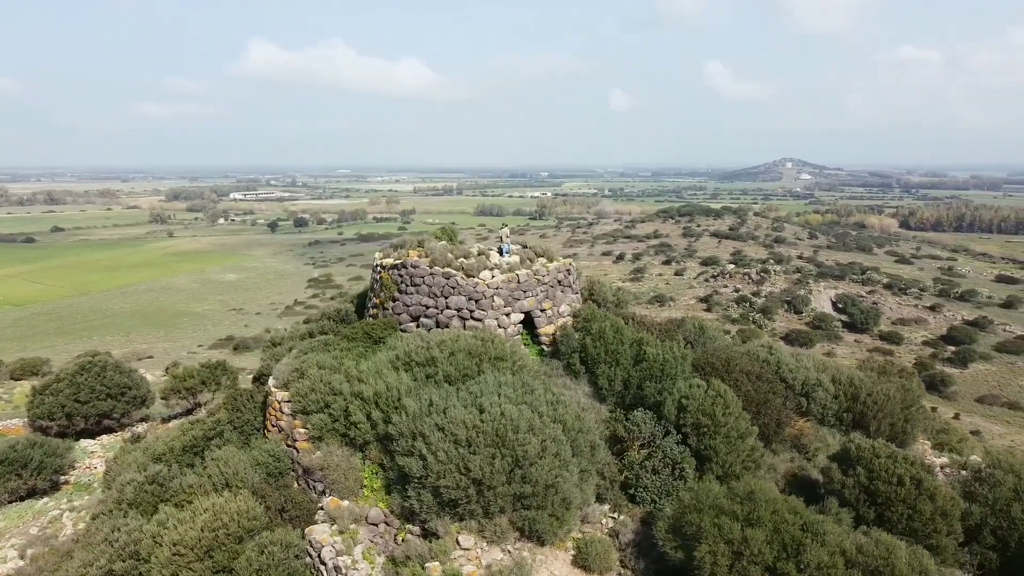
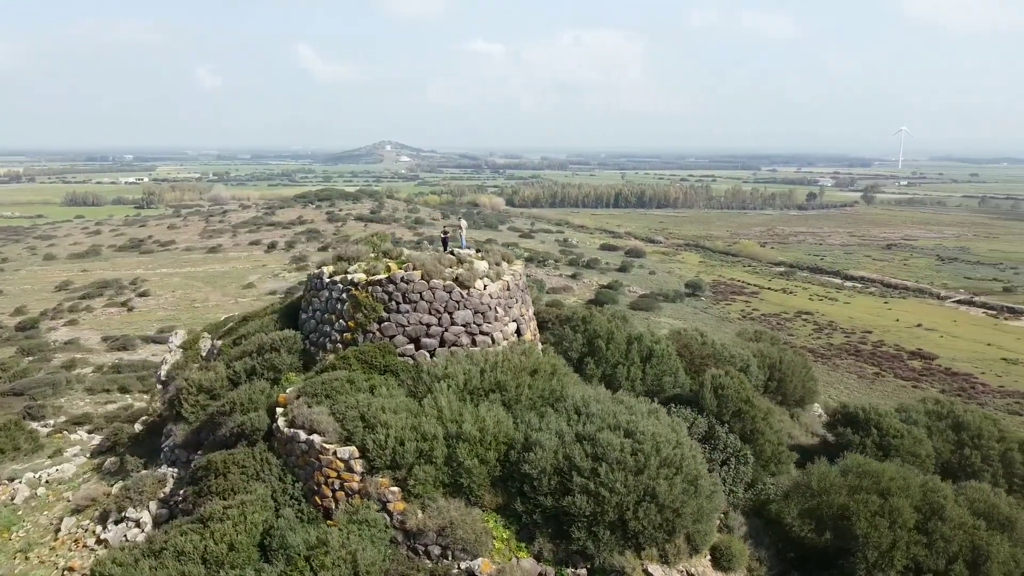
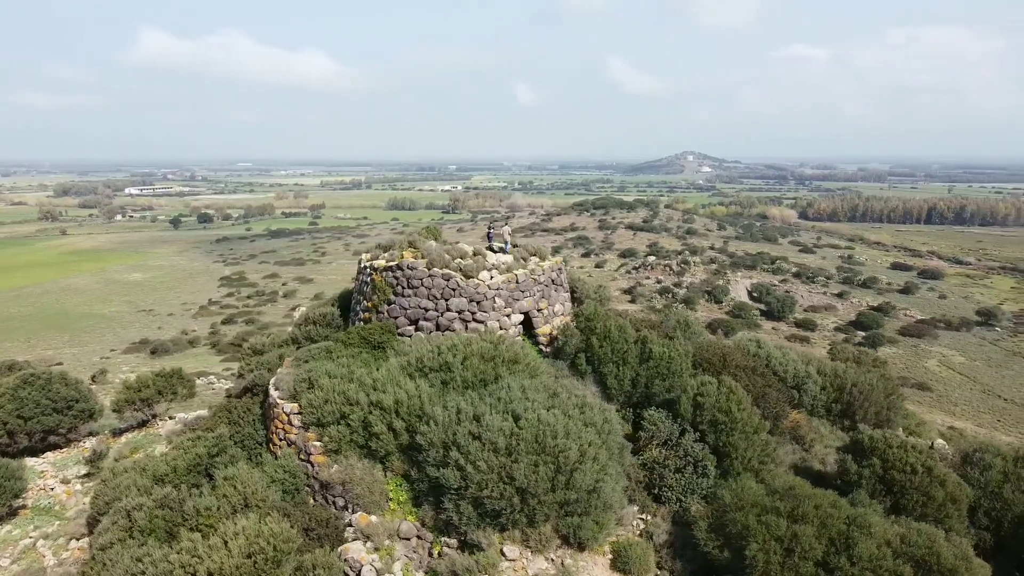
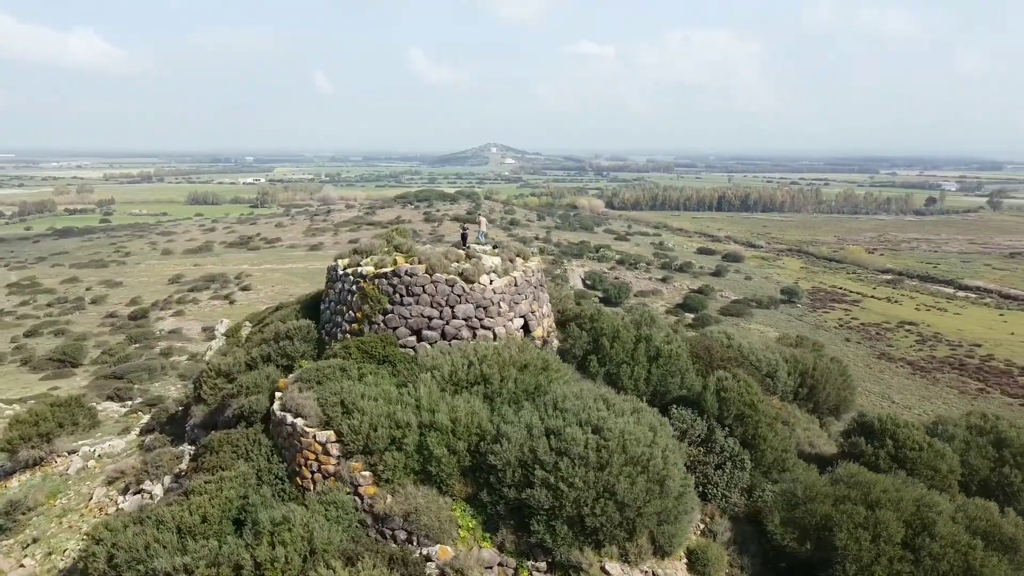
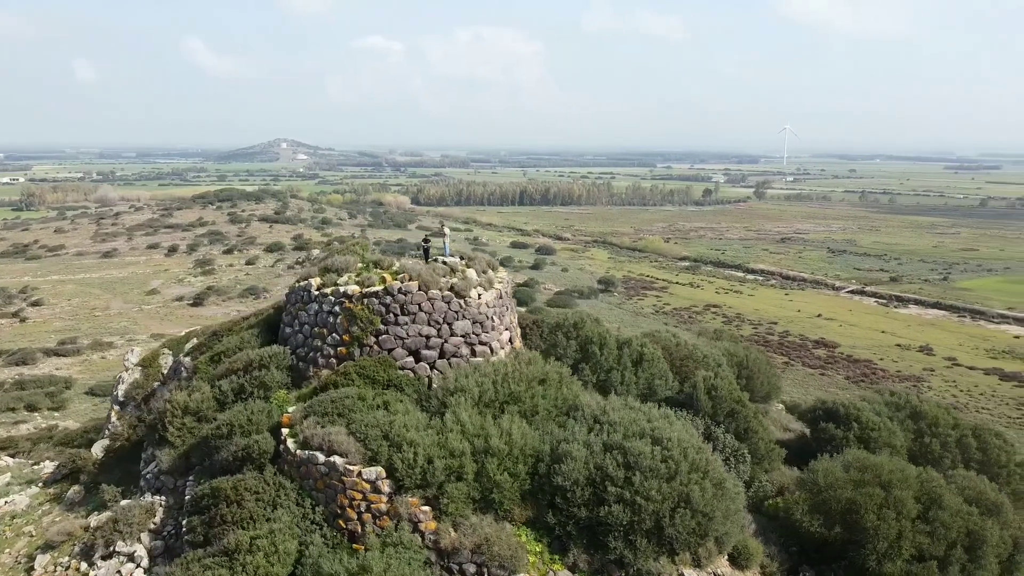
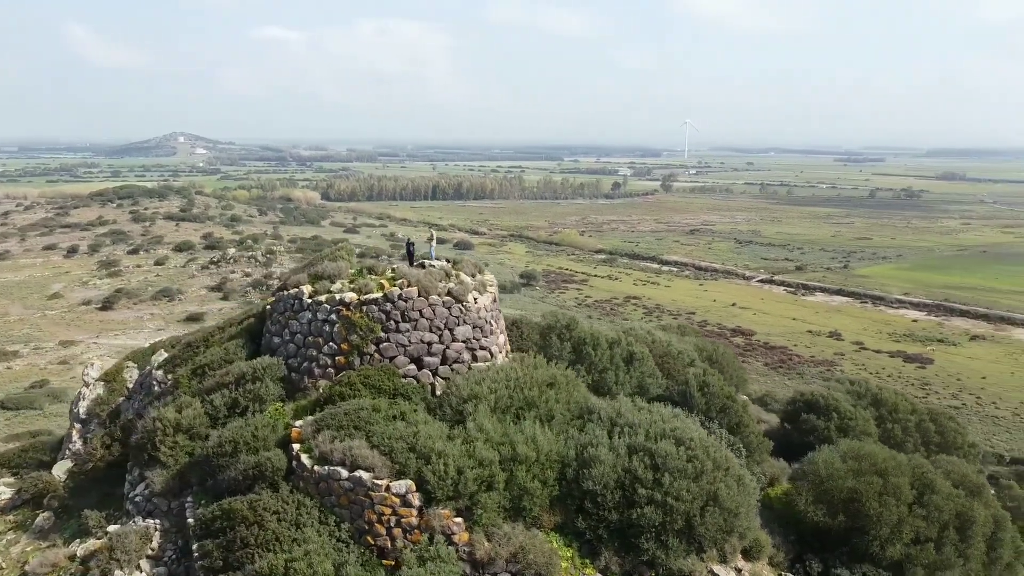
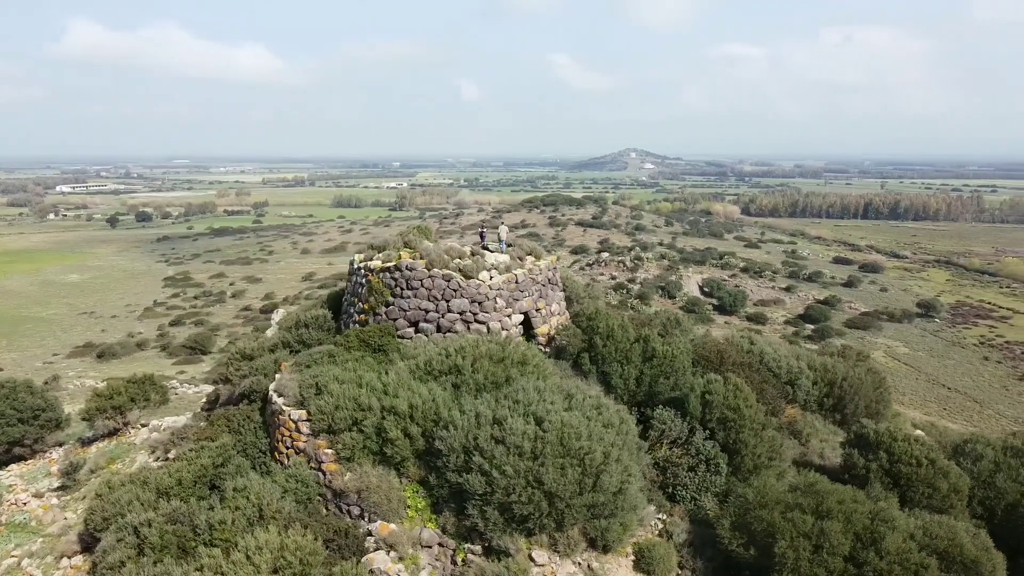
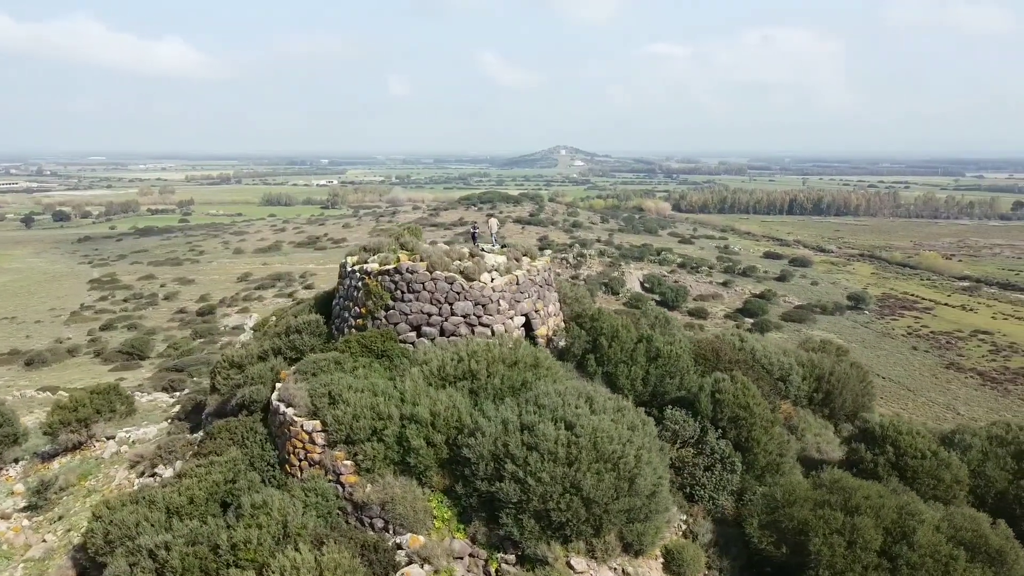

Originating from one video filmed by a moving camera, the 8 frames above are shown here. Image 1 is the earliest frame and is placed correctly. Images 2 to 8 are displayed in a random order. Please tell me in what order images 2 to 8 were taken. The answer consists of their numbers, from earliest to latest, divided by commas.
3, 7, 8, 4, 2, 5, 6
